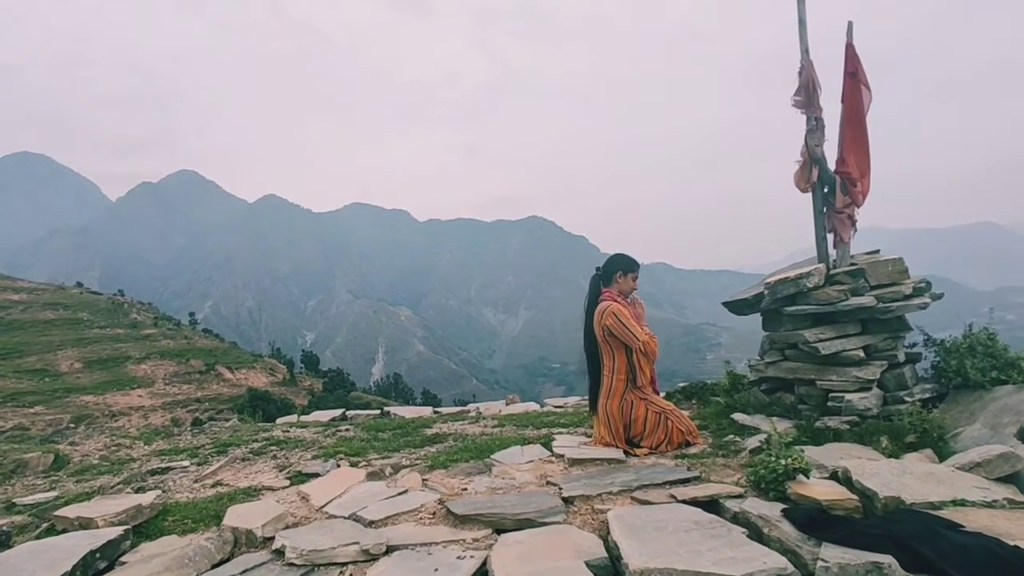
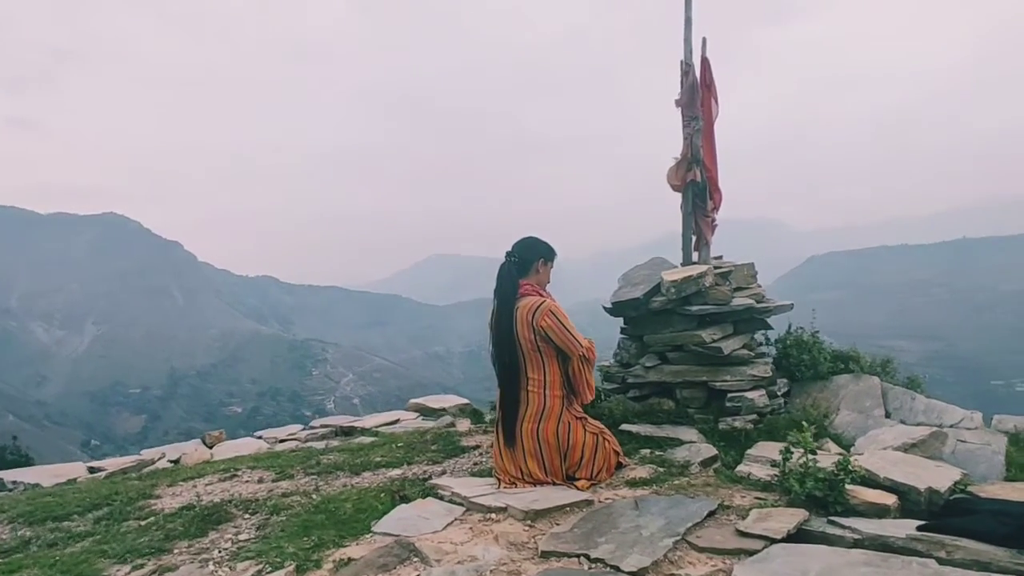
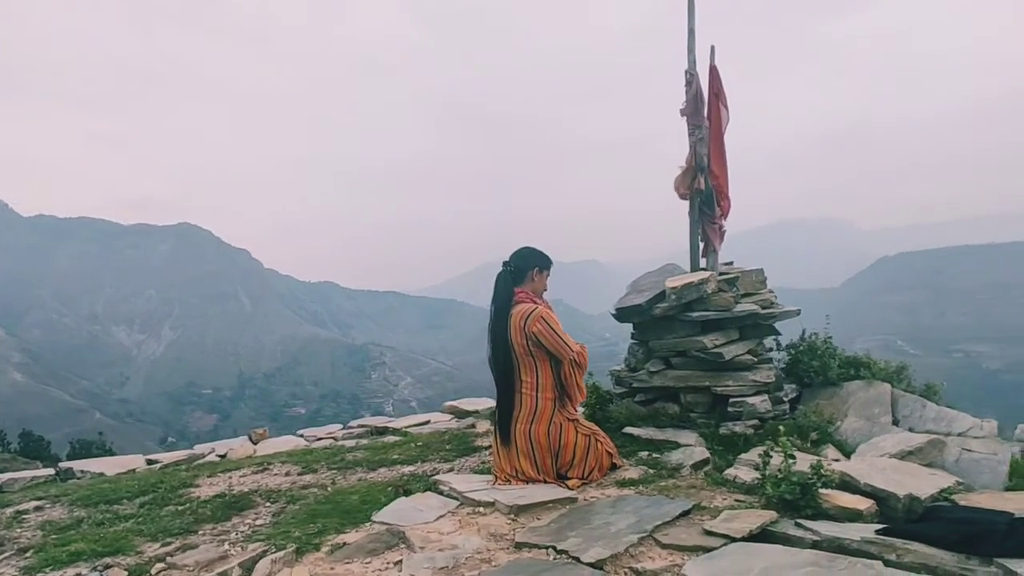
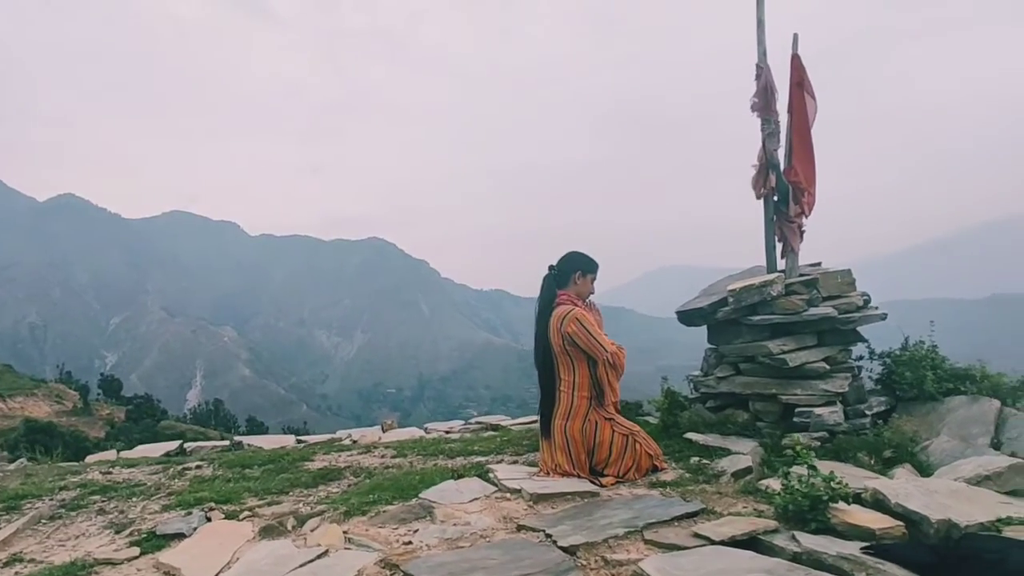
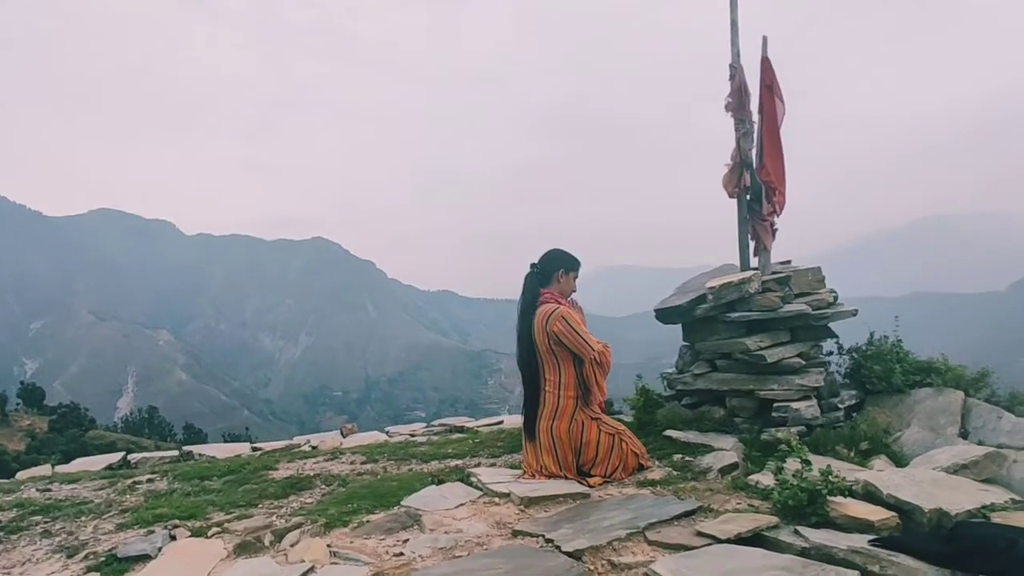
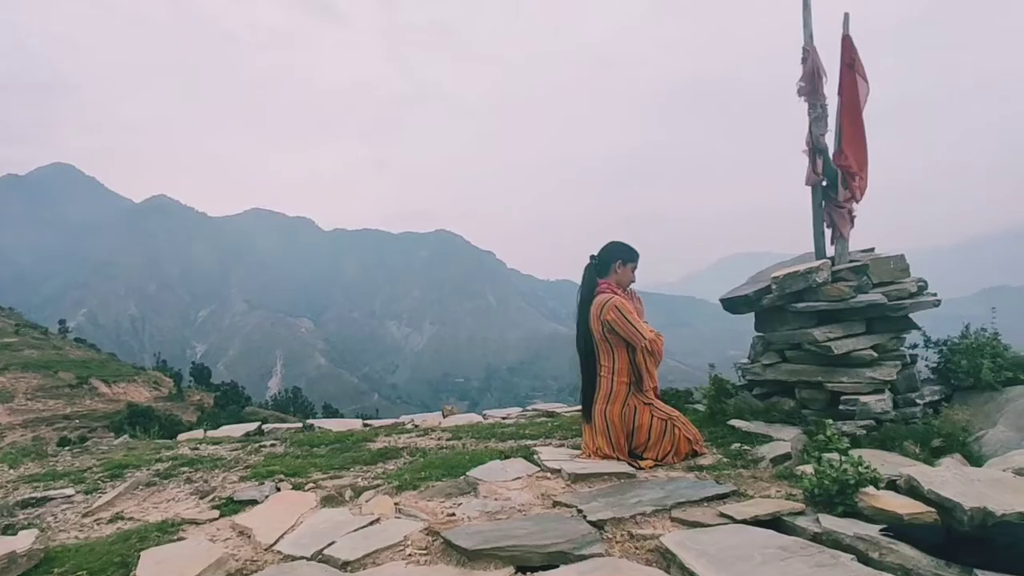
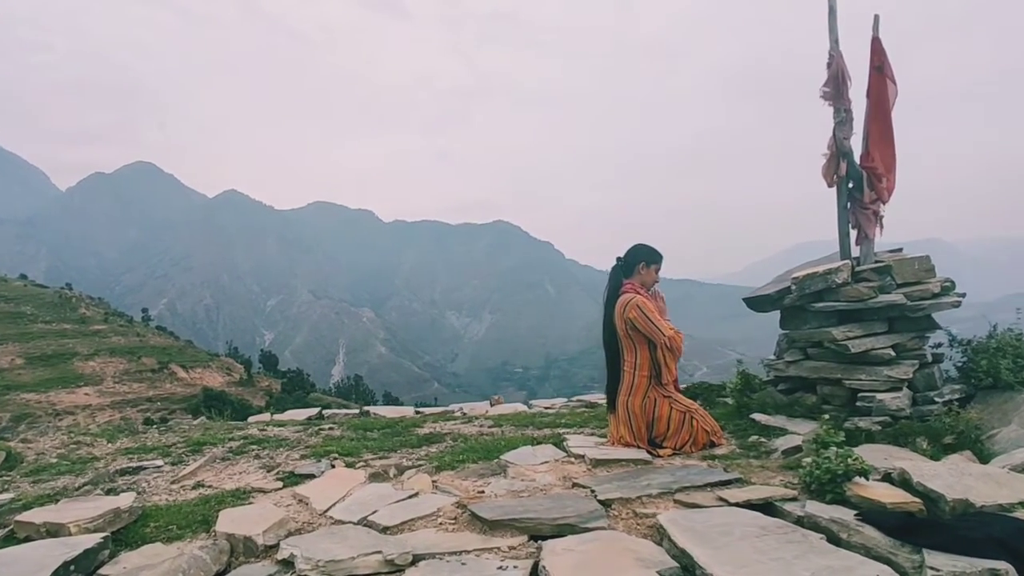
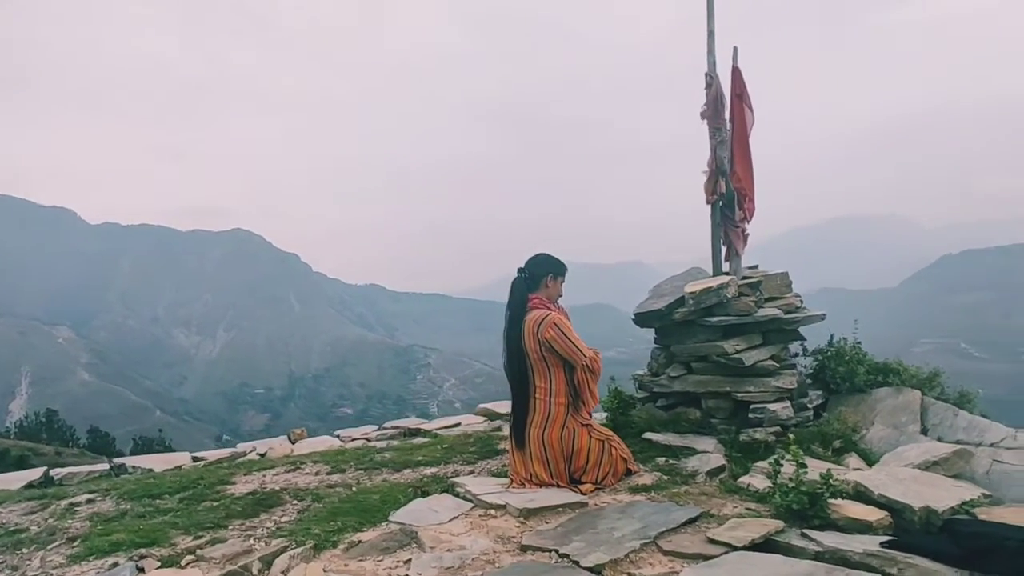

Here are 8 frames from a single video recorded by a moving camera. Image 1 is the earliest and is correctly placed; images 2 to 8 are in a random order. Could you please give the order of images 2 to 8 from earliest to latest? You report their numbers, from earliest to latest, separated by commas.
7, 6, 4, 5, 8, 3, 2
